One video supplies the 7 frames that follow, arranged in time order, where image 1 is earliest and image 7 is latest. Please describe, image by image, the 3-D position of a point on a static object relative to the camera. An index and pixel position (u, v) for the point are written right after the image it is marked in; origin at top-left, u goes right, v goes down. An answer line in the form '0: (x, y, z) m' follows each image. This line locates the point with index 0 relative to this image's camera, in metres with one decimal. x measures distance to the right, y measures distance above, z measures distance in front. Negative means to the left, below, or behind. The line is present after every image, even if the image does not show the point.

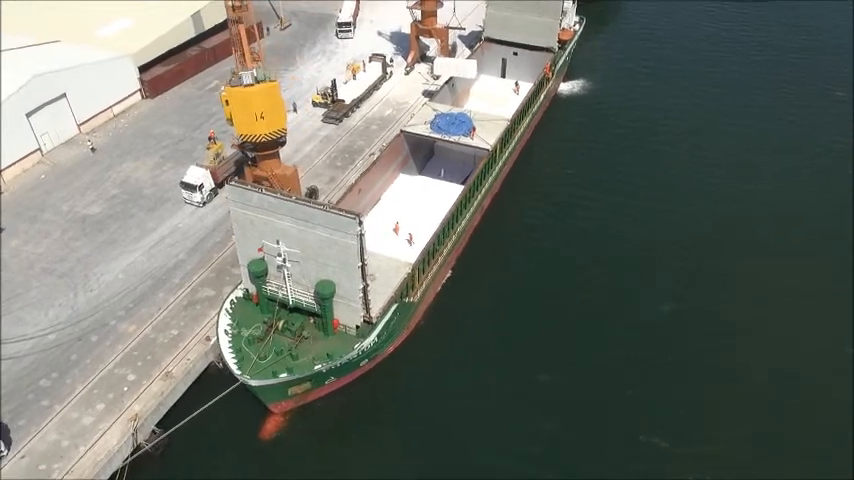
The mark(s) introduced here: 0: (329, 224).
0: (-3.0, +0.5, +19.1) m
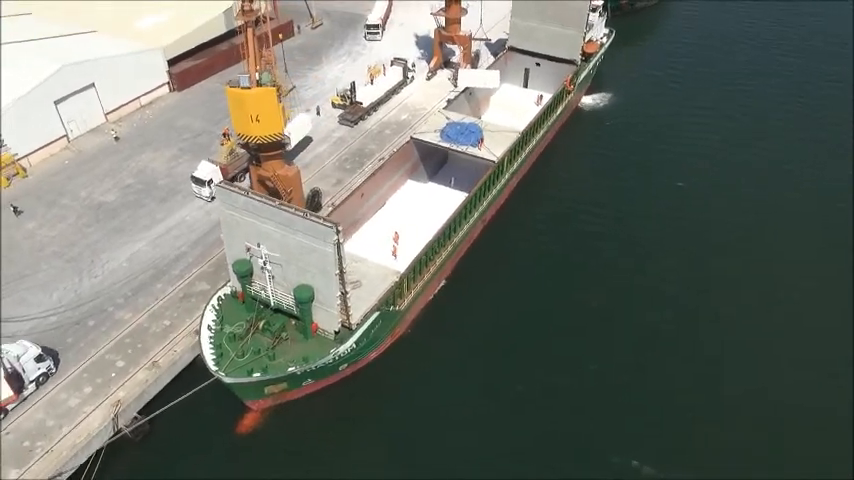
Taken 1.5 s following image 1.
0: (-3.7, +0.3, +19.5) m
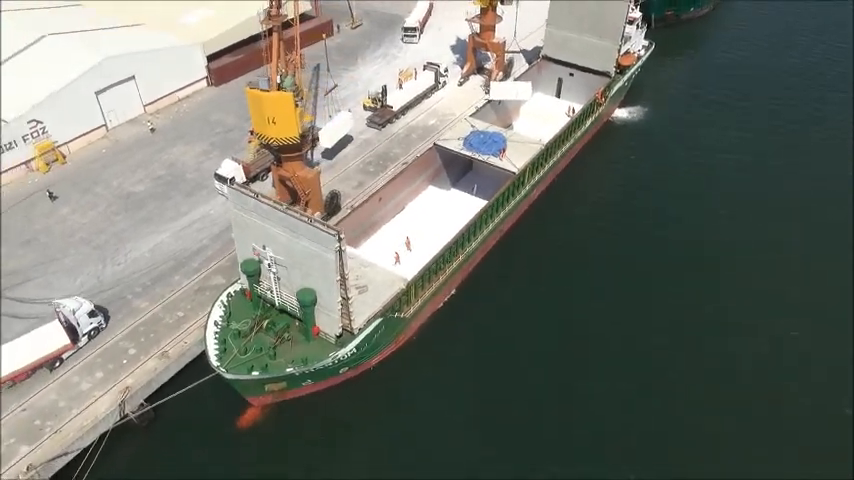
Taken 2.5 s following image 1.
0: (-3.7, +0.1, +19.9) m
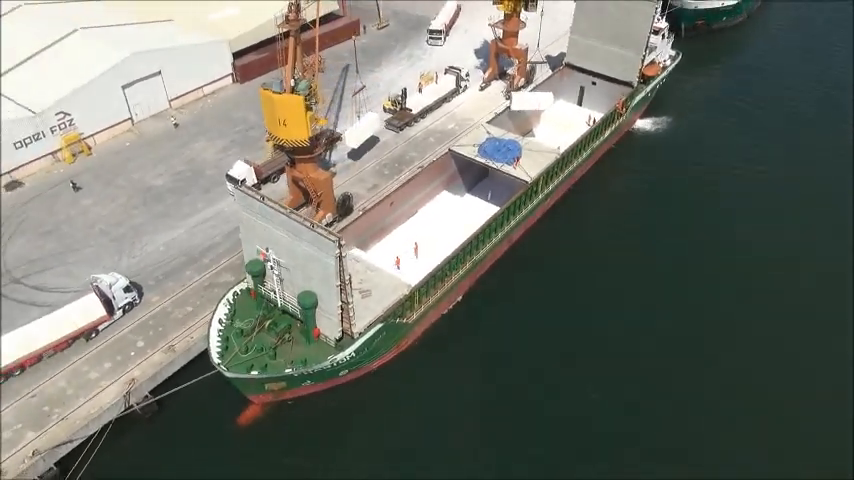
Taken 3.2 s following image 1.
0: (-3.7, -0.1, +20.2) m
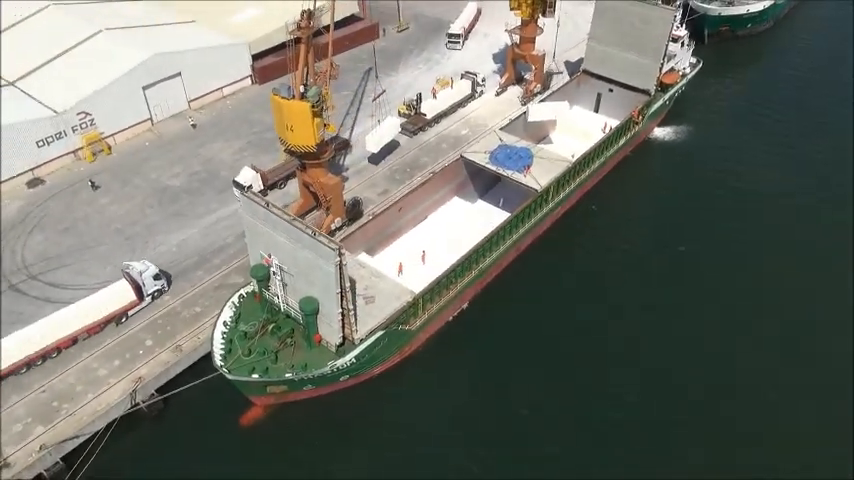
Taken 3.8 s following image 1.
0: (-3.7, -0.3, +20.4) m
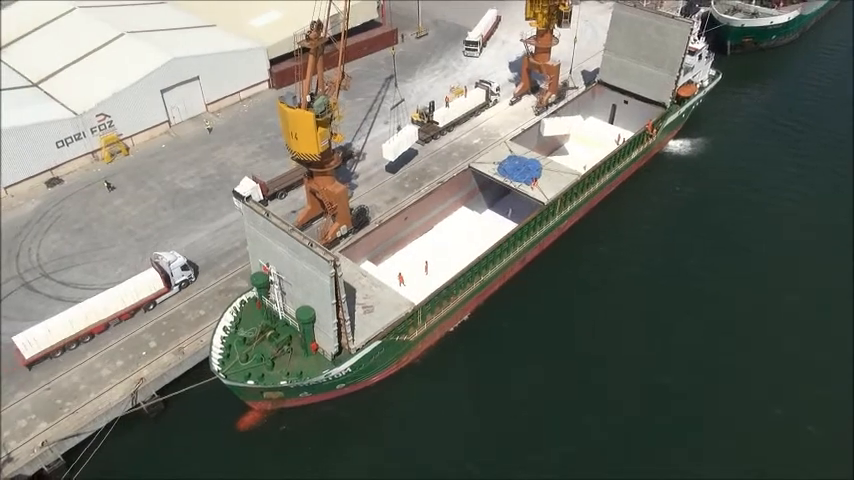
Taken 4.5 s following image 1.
0: (-3.8, -0.6, +20.7) m
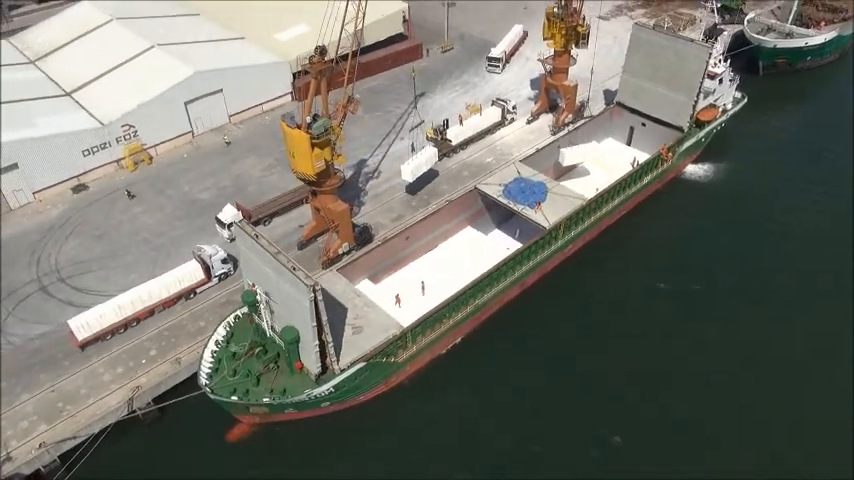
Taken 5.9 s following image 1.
0: (-4.5, -1.5, +21.3) m
